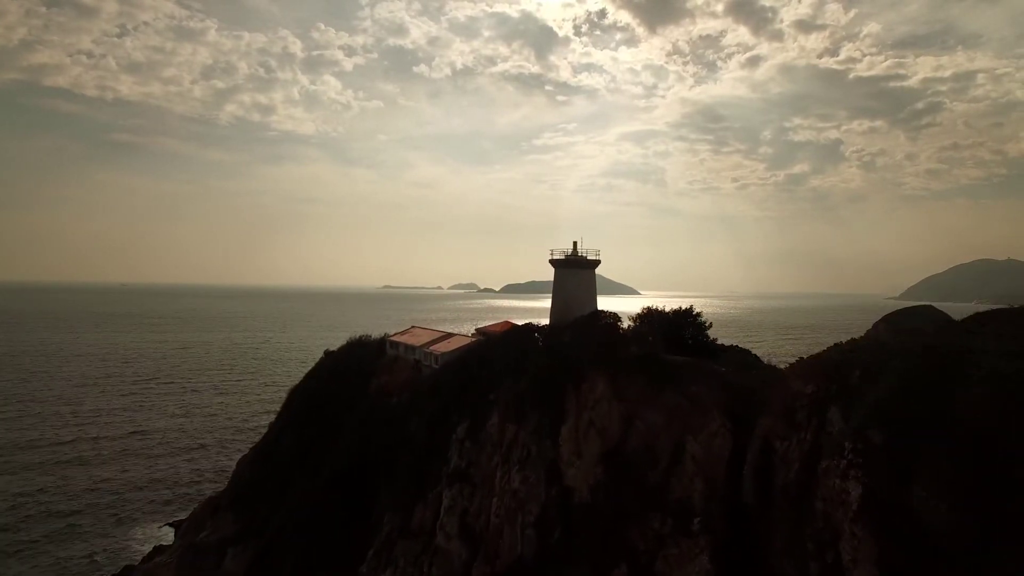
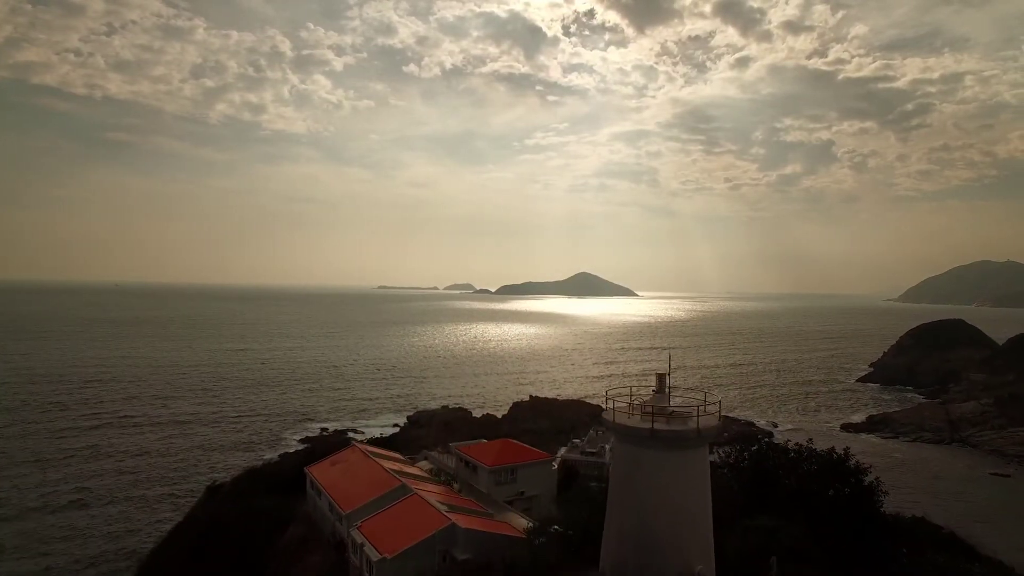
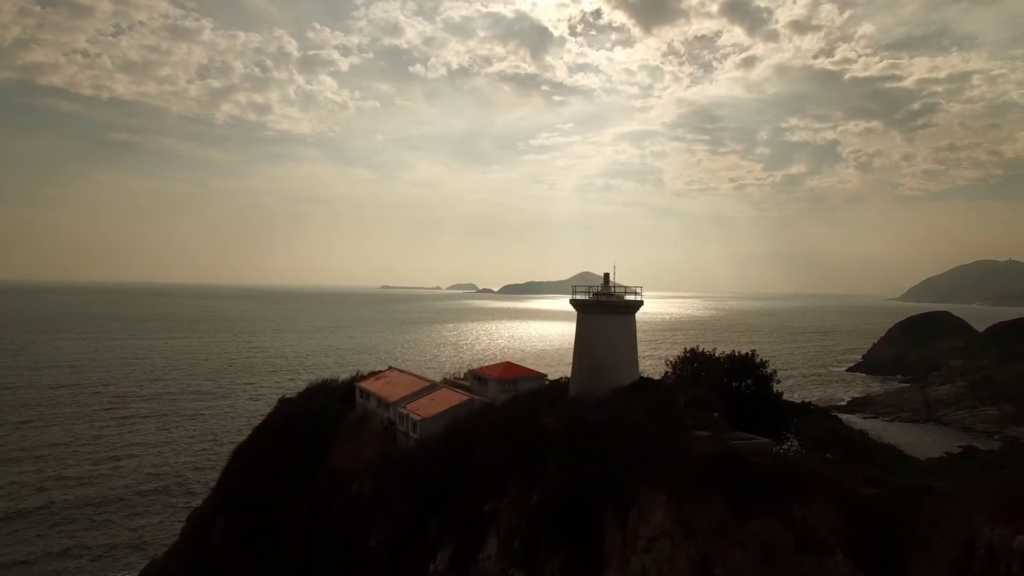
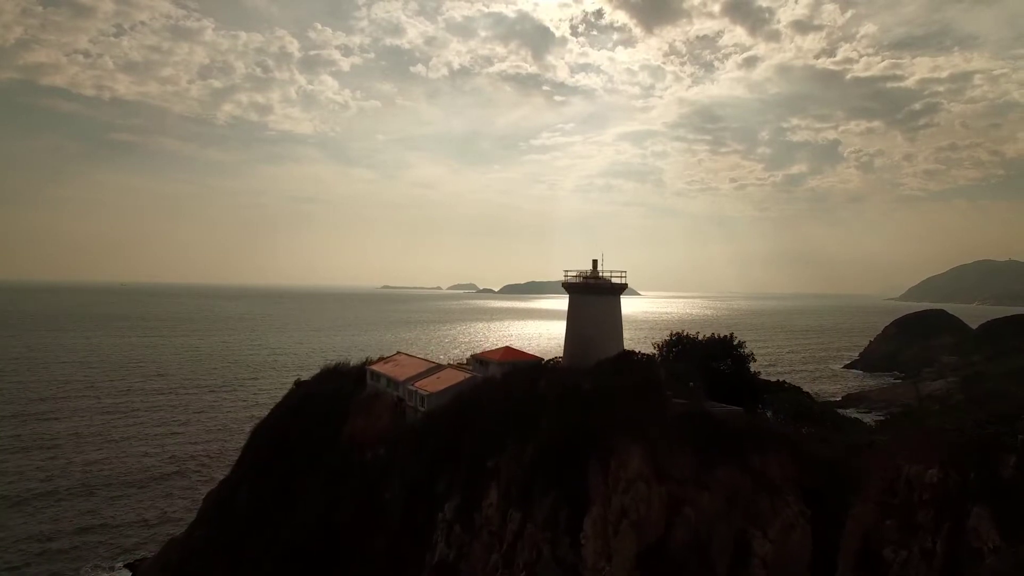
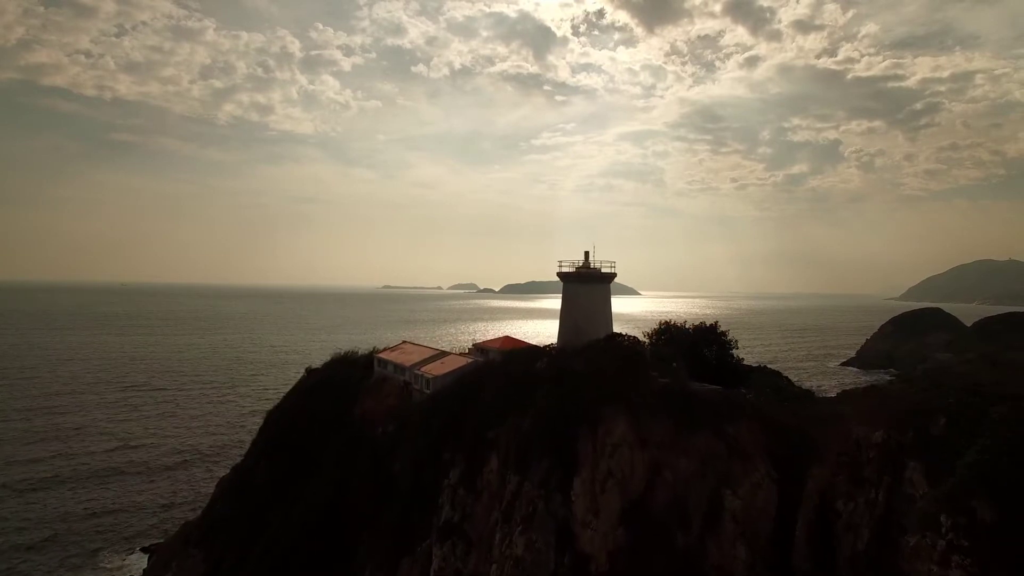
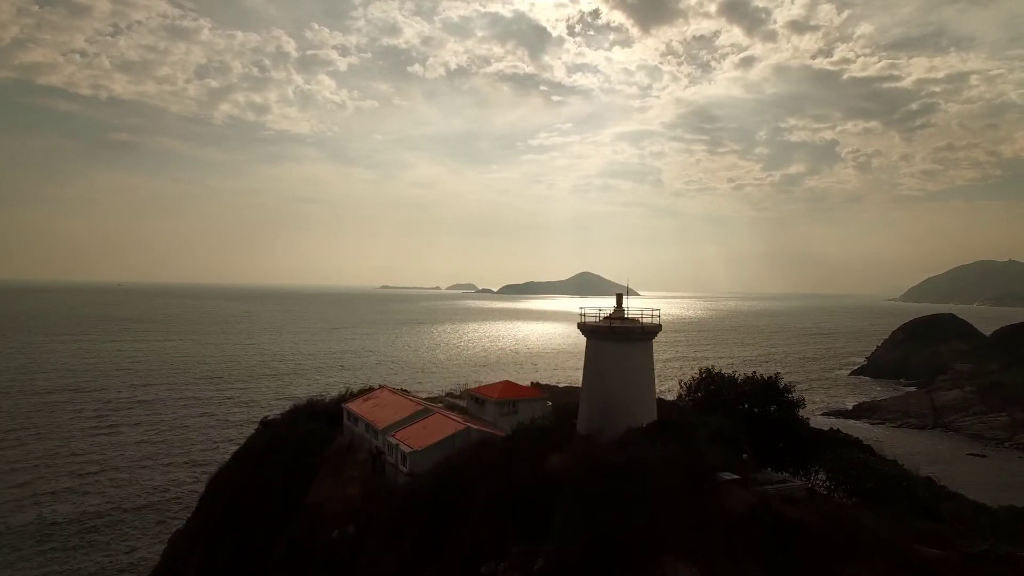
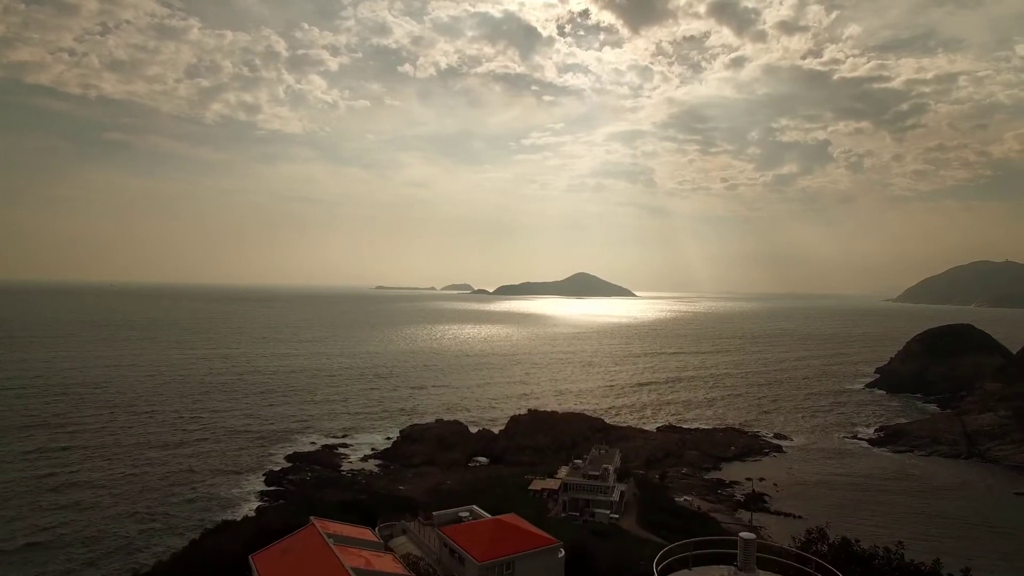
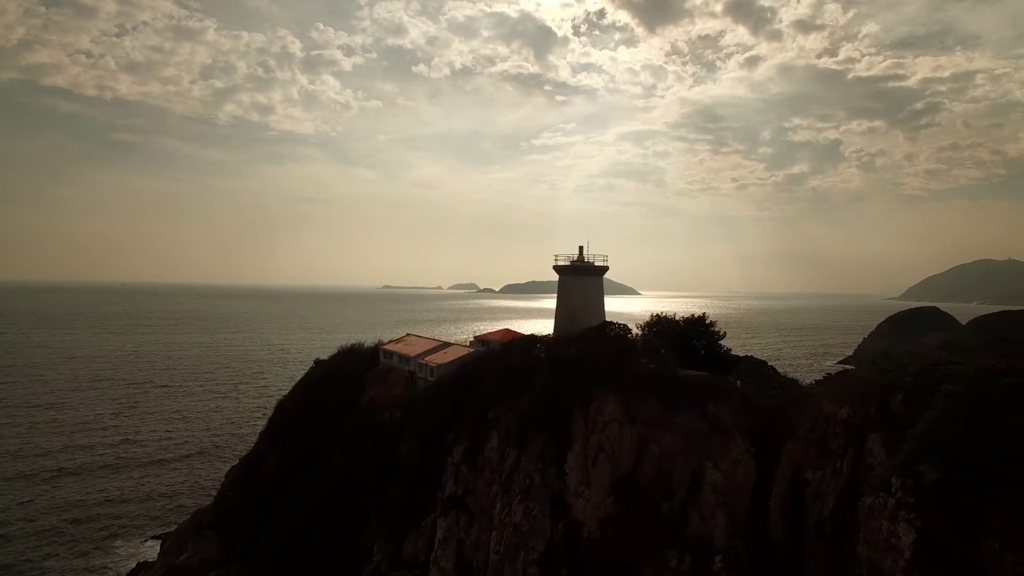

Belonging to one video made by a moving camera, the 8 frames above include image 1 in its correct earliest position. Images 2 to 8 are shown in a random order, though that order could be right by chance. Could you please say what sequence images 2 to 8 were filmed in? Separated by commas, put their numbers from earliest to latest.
8, 5, 4, 3, 6, 2, 7
